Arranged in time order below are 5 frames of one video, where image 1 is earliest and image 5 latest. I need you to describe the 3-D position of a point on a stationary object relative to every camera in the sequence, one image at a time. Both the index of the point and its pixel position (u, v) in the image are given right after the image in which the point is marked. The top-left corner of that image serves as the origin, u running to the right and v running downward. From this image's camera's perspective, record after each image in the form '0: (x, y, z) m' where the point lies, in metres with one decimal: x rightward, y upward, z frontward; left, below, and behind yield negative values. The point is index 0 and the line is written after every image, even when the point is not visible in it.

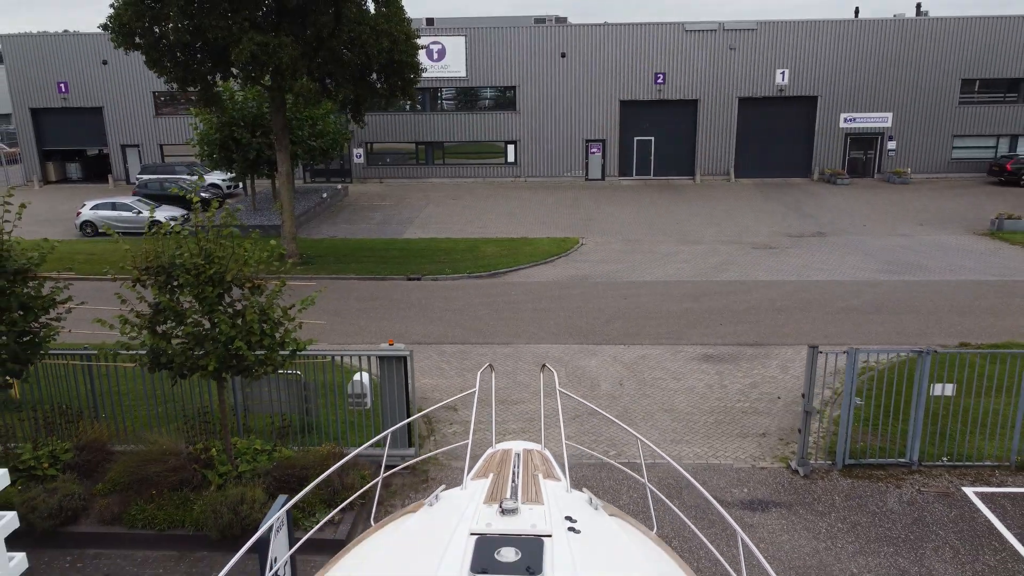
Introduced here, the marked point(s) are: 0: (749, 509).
0: (+2.9, -2.7, +8.9) m
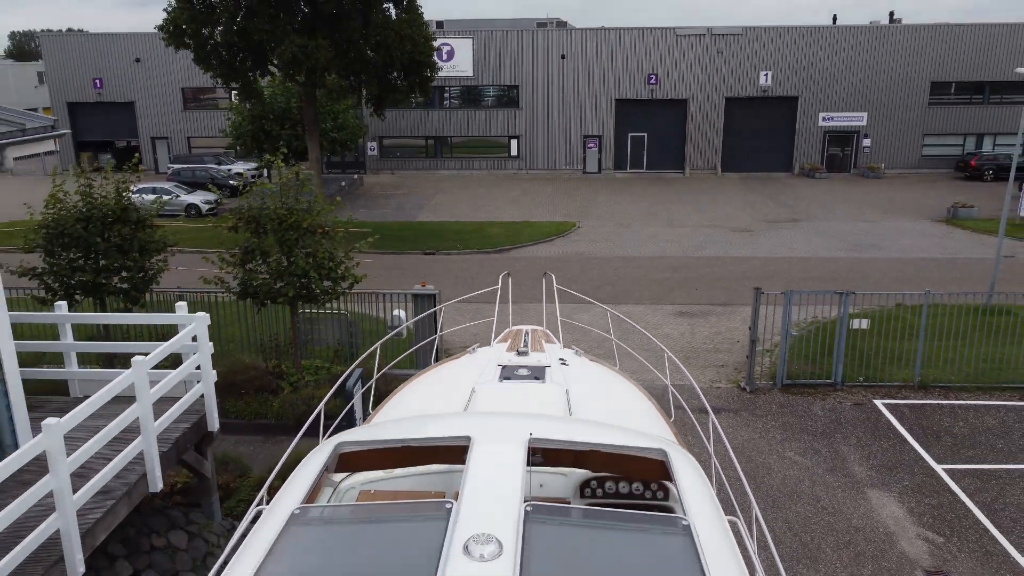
0: (+3.1, -2.0, +11.4) m
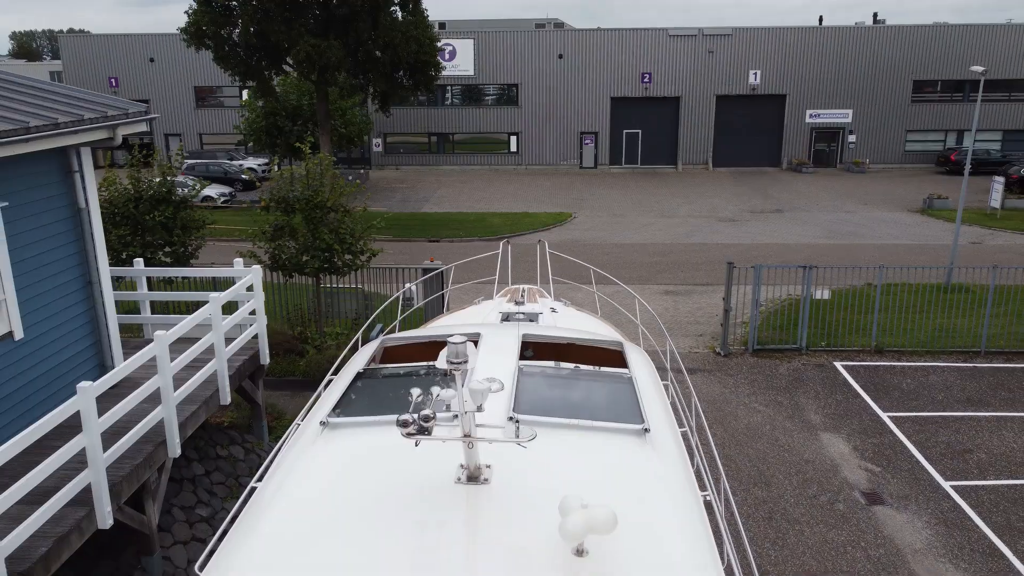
0: (+3.0, -1.5, +12.8) m
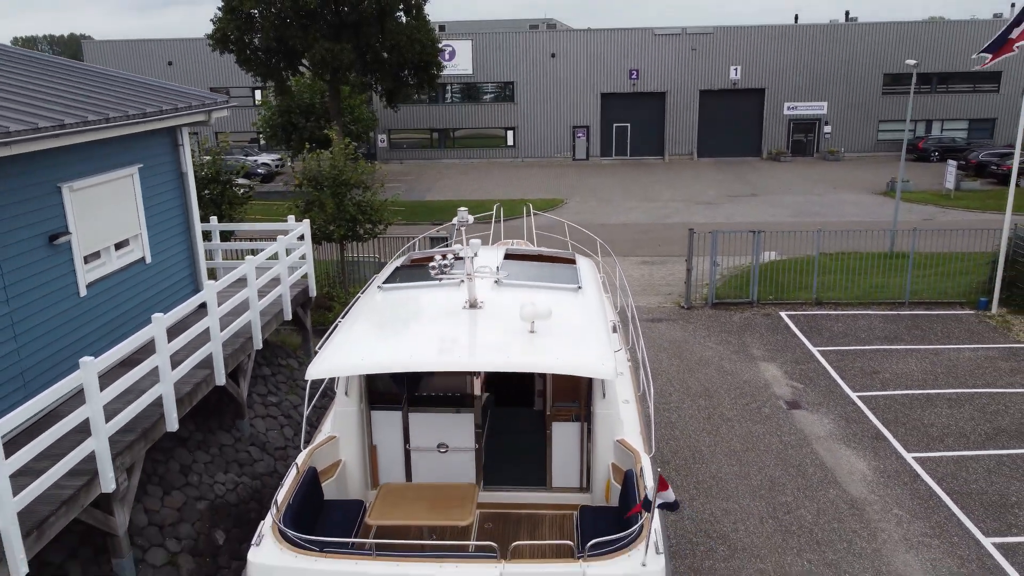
0: (+2.9, -0.7, +15.1) m
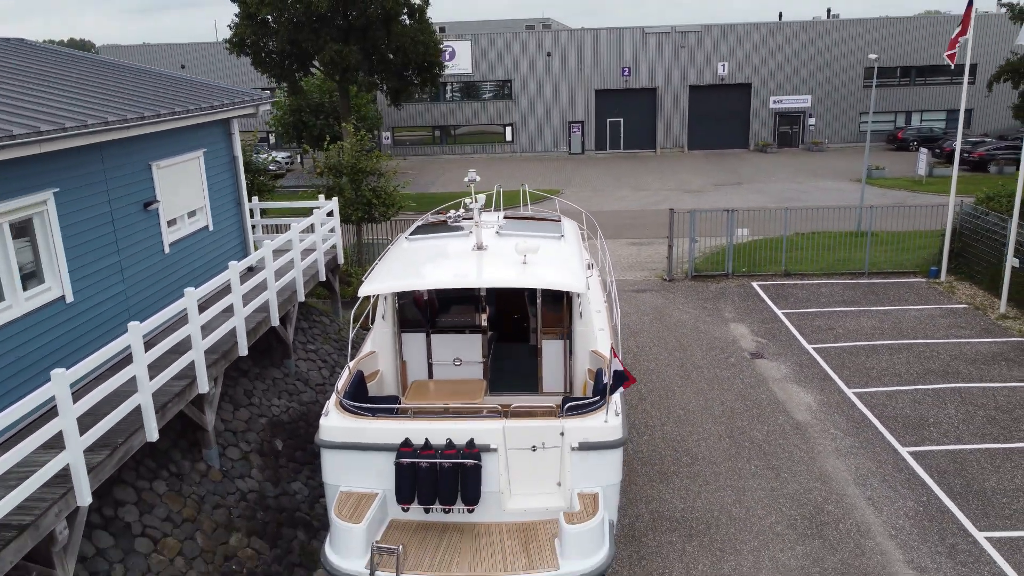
0: (+2.9, -0.1, +16.9) m
